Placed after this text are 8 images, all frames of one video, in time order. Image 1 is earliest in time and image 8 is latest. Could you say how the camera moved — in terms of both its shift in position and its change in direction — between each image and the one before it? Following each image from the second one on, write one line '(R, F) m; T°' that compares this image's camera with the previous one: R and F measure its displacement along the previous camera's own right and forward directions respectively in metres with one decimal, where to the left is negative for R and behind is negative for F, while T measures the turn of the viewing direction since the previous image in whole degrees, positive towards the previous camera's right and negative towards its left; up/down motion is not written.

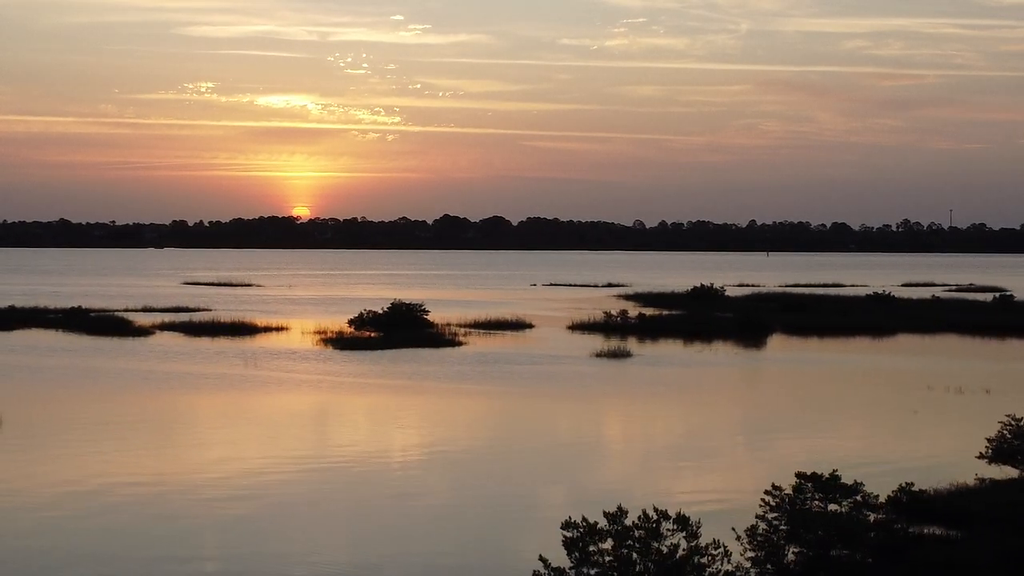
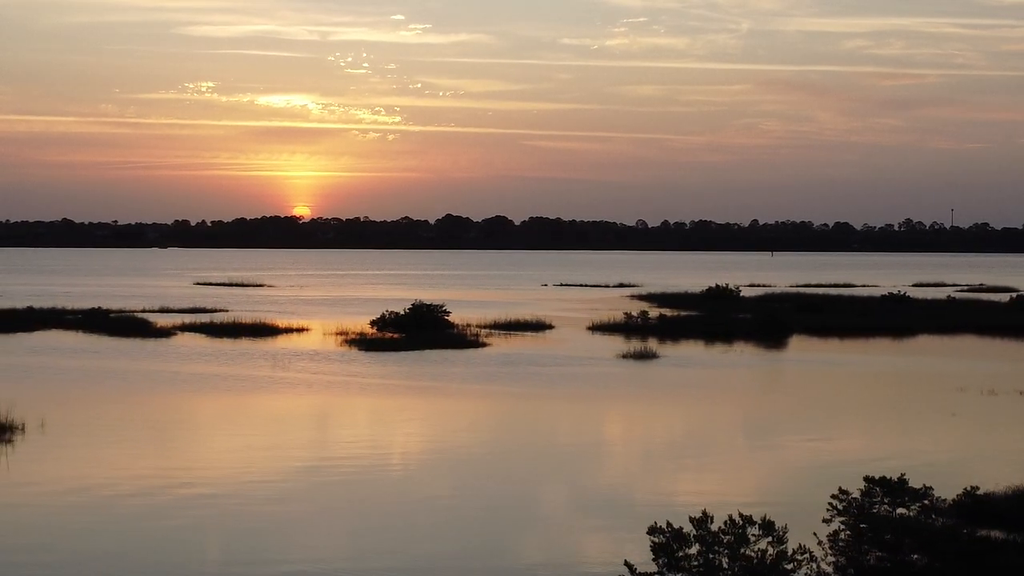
(-0.6, 0.0) m; 0°
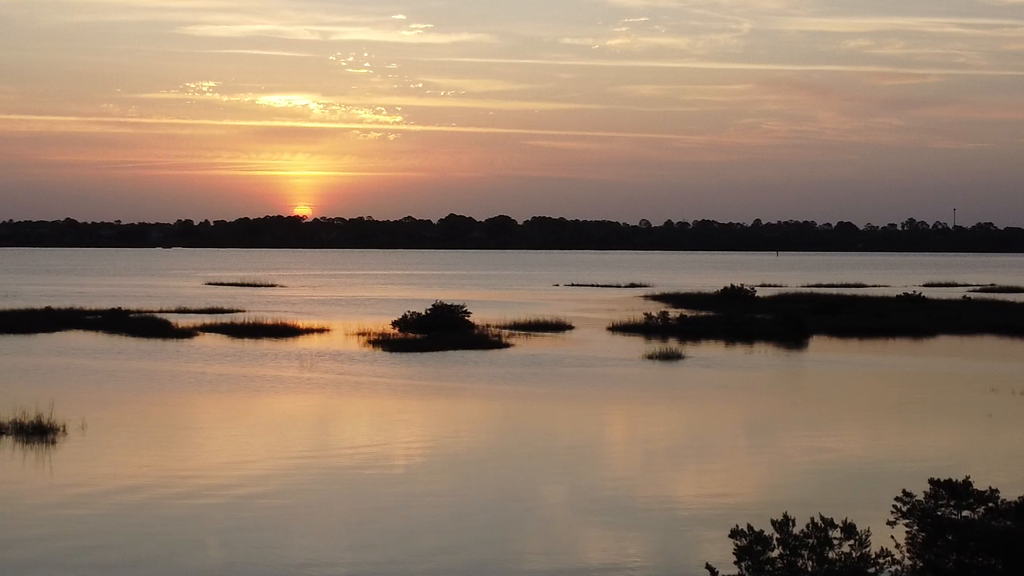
(-0.6, 0.0) m; 0°
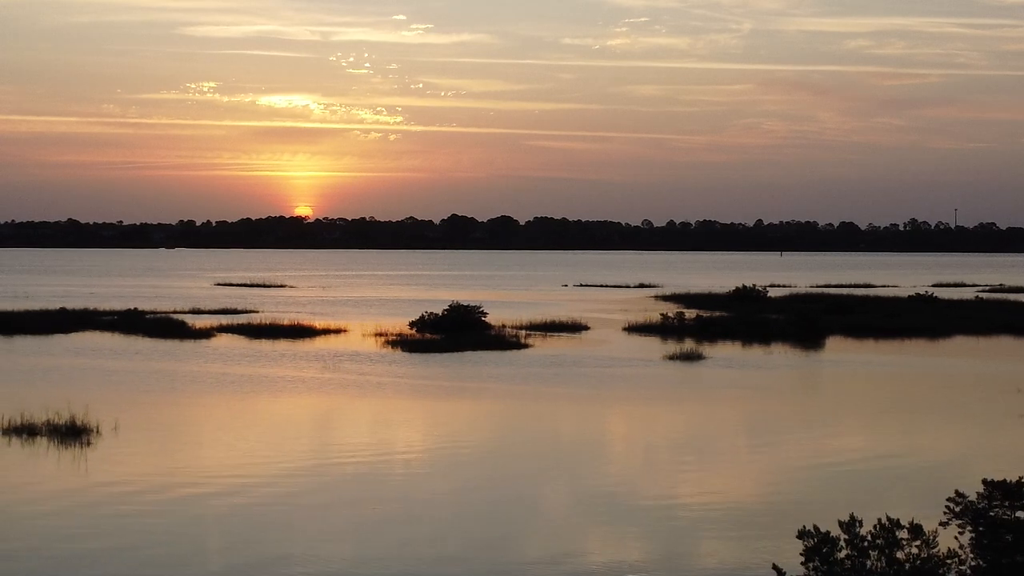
(-0.5, 0.0) m; 0°
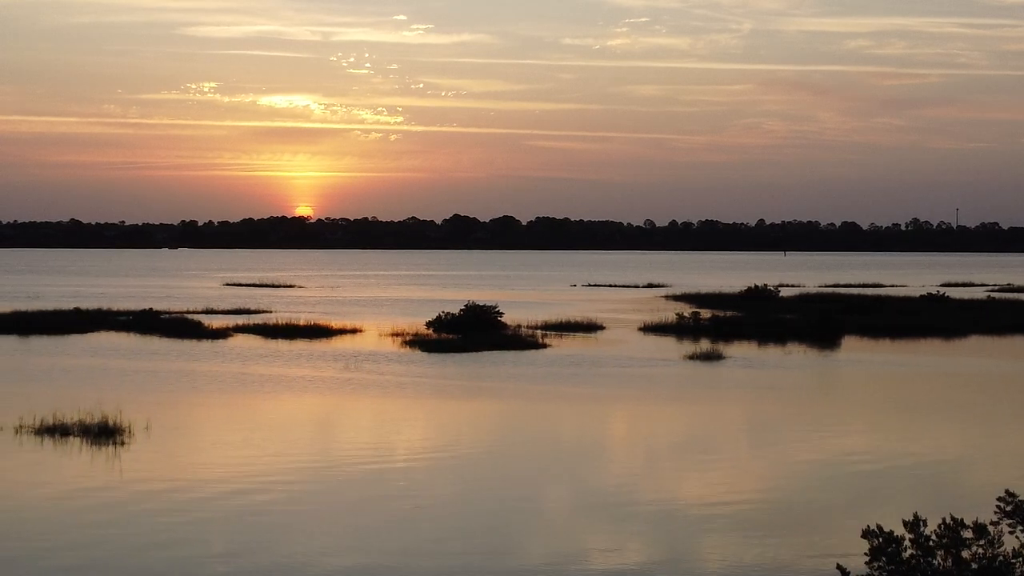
(-0.5, 0.0) m; 0°
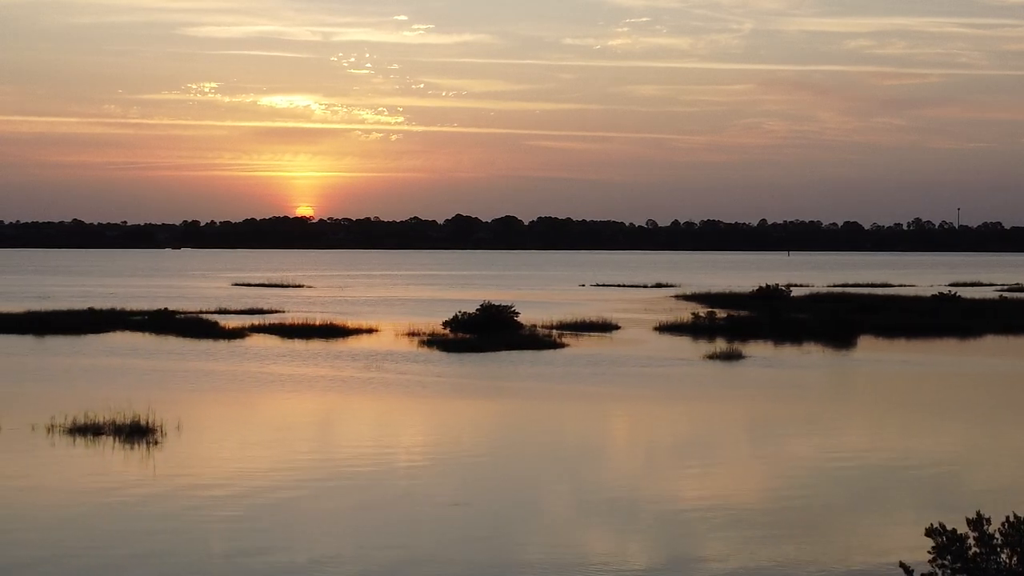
(-0.5, 0.0) m; 0°
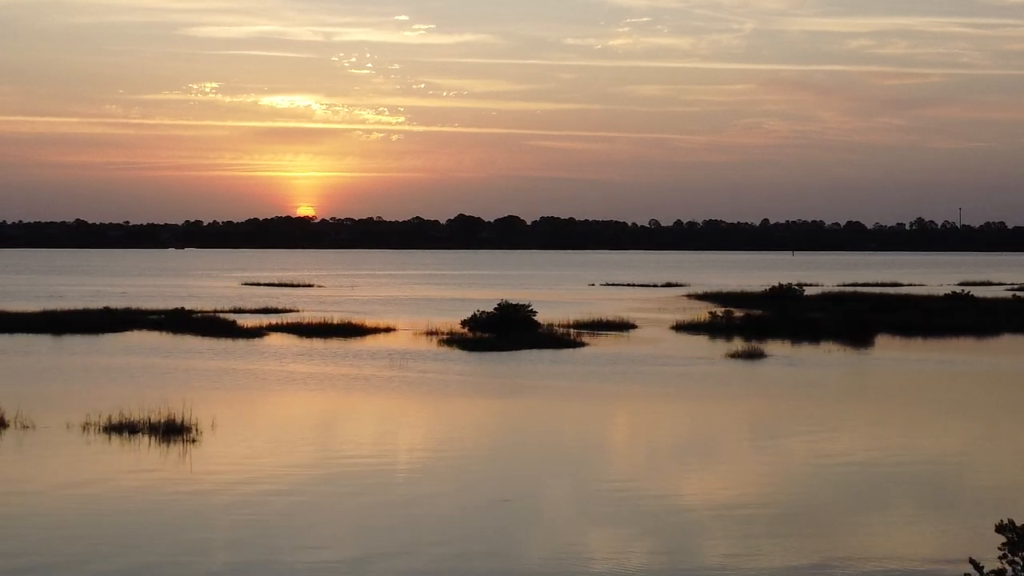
(-0.5, 0.0) m; 0°
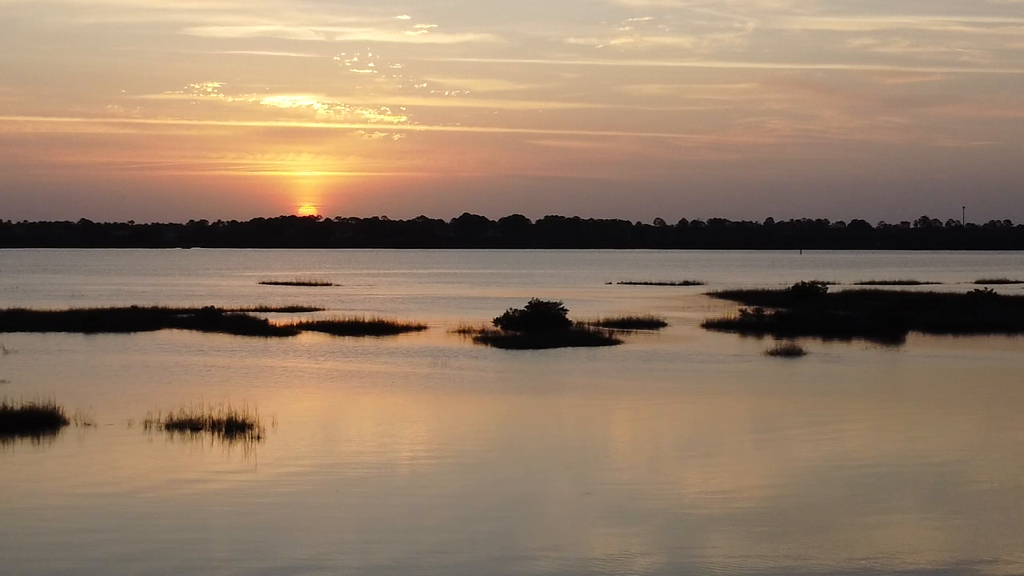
(-0.9, 0.0) m; 0°
